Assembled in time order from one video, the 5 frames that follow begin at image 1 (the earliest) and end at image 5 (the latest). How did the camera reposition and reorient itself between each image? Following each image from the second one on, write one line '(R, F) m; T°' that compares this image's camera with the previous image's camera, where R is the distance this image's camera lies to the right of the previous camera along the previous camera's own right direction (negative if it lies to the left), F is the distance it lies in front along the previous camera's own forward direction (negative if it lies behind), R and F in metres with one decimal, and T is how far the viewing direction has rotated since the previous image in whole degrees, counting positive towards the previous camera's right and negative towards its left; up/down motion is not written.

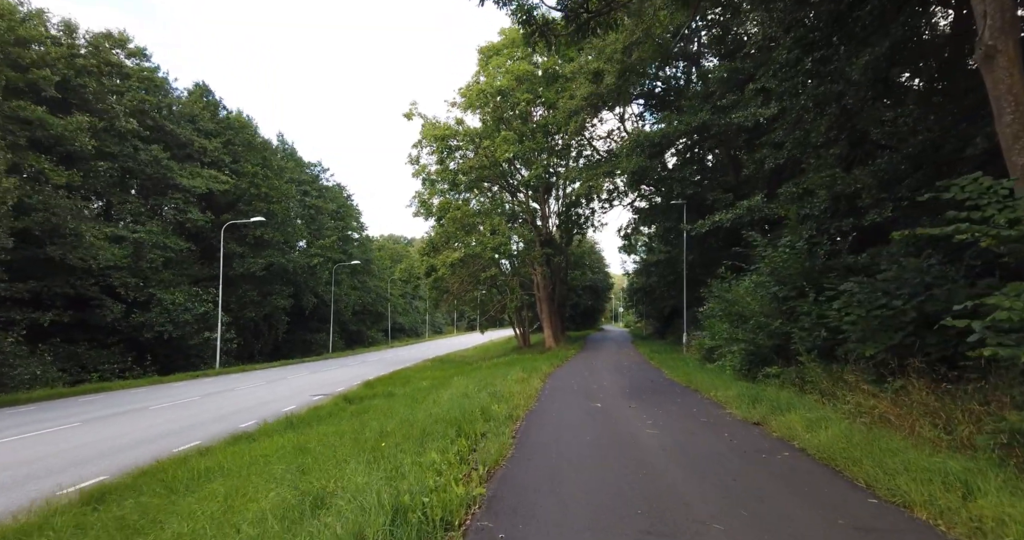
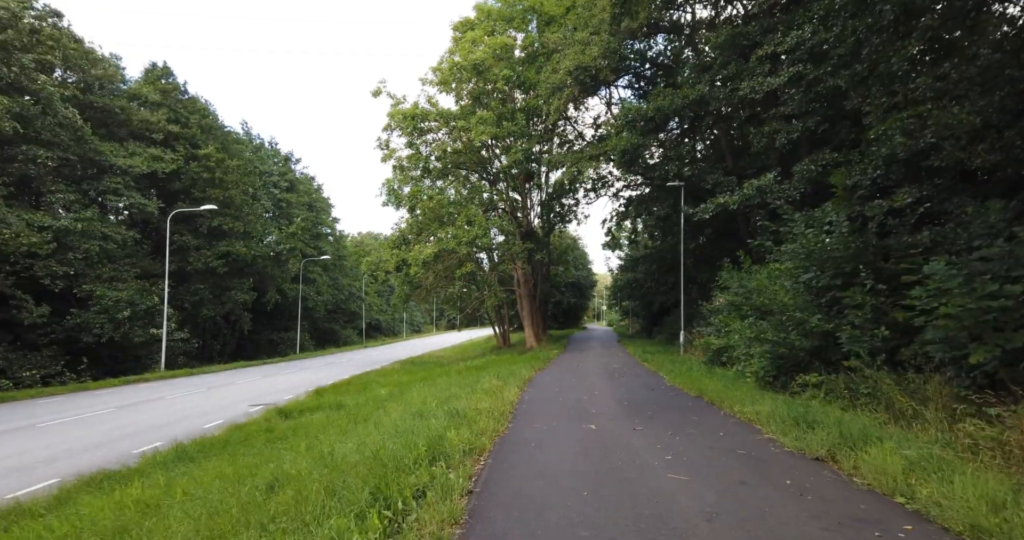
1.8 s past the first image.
(+0.2, +2.6) m; +2°
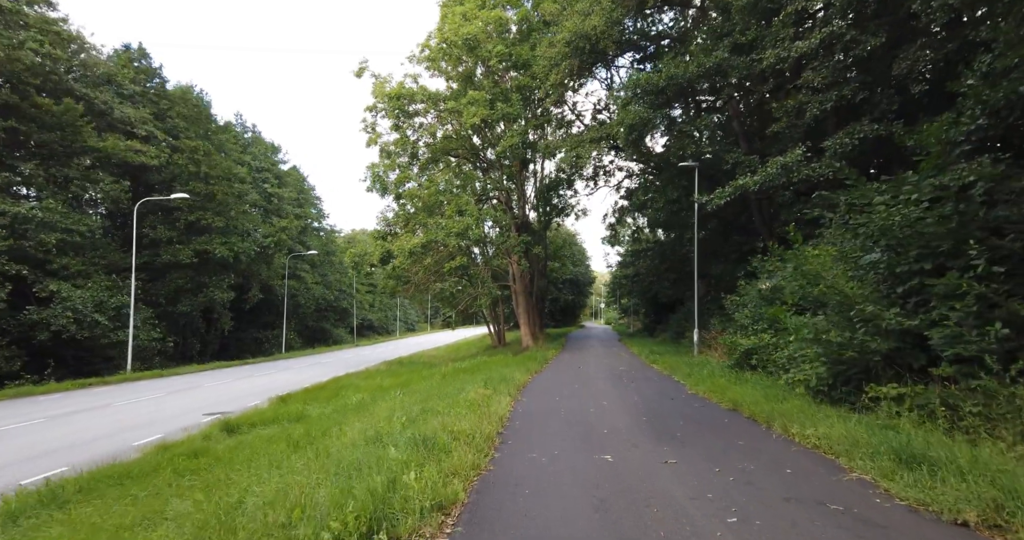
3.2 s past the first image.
(+0.1, +2.1) m; 0°
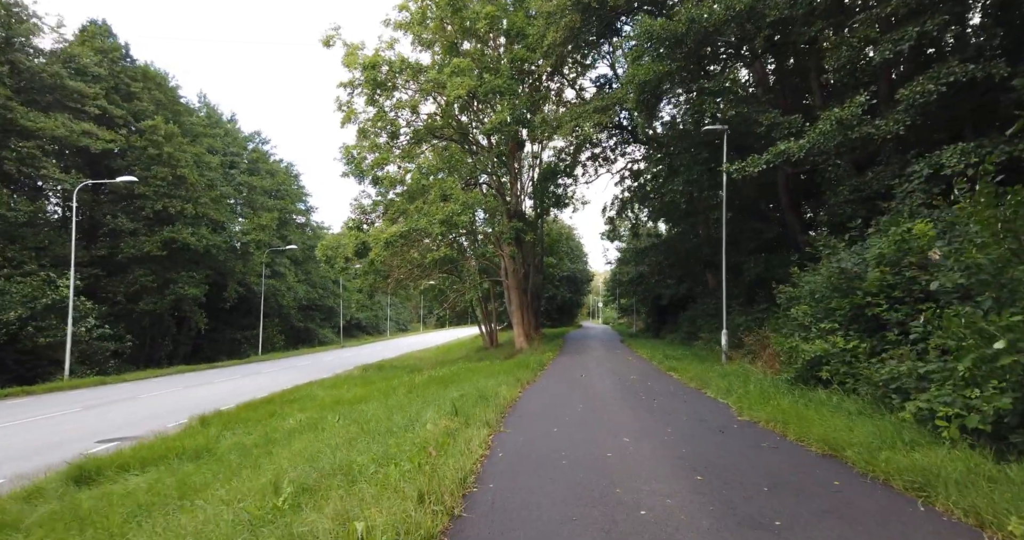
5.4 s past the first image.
(+0.2, +3.2) m; 0°
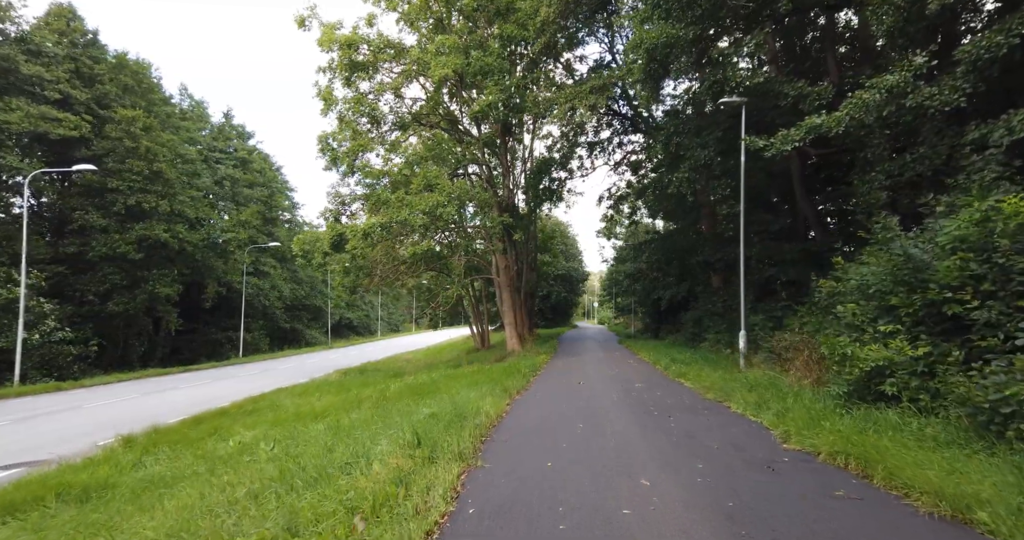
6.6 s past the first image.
(+0.2, +1.8) m; +1°
